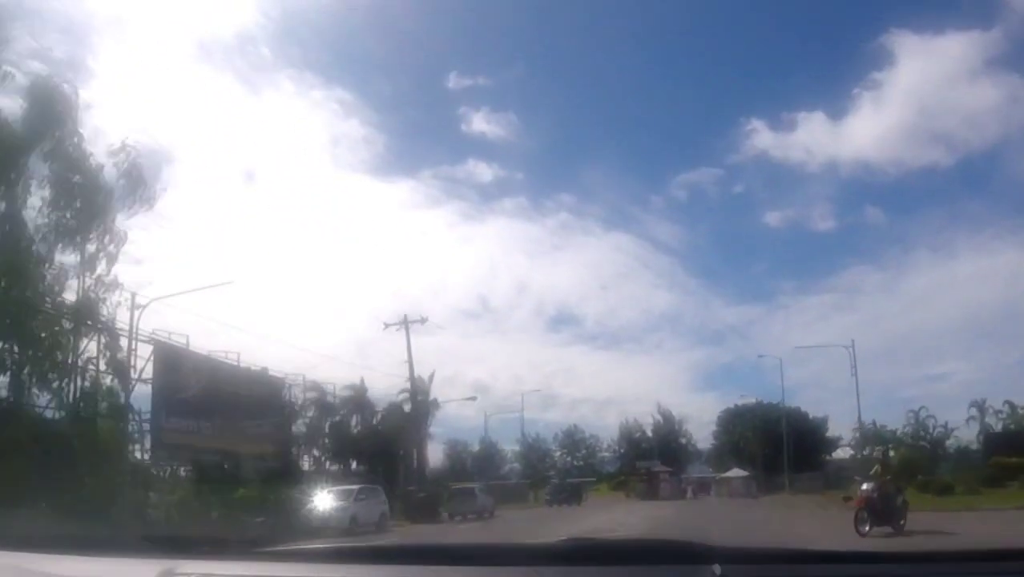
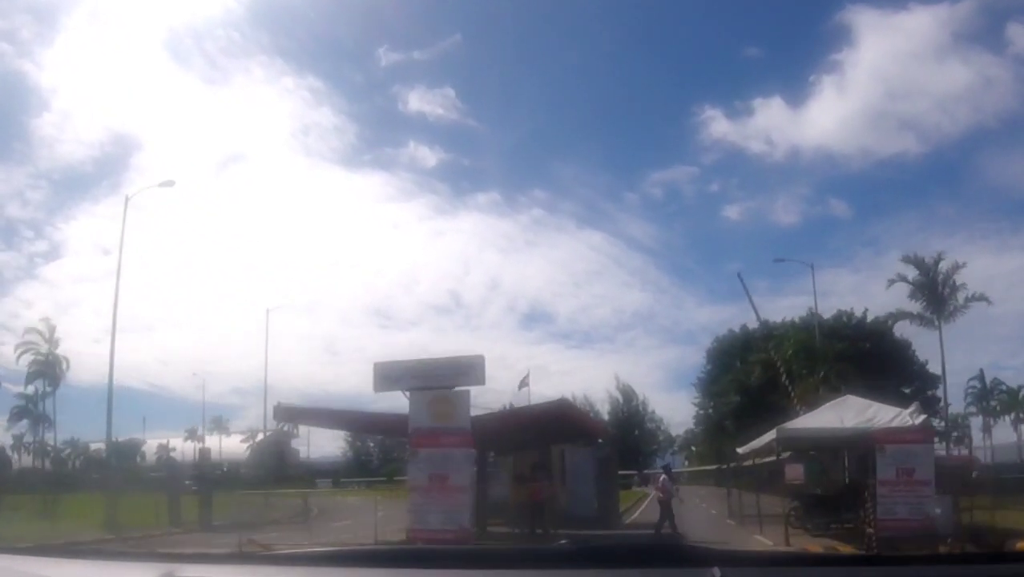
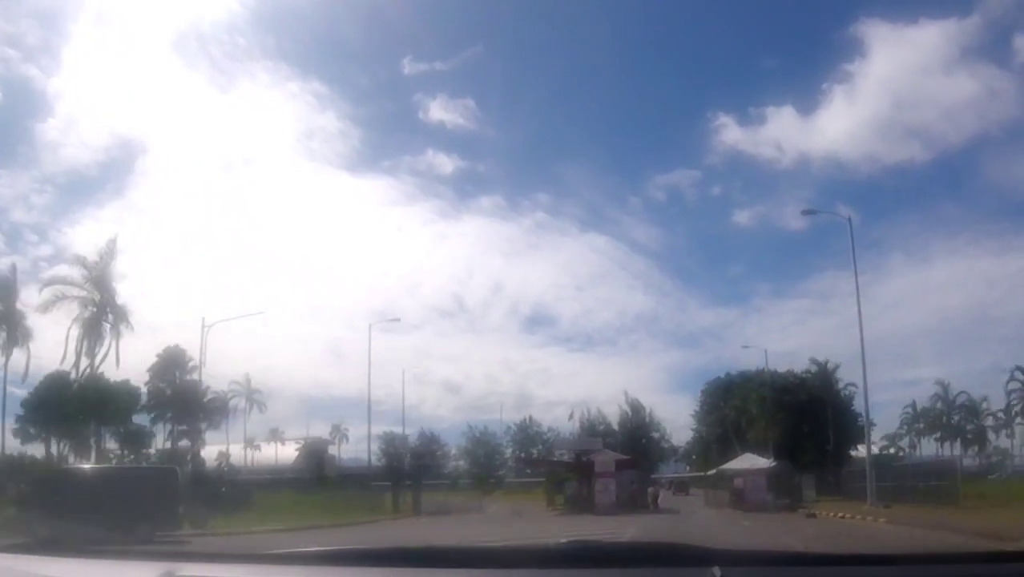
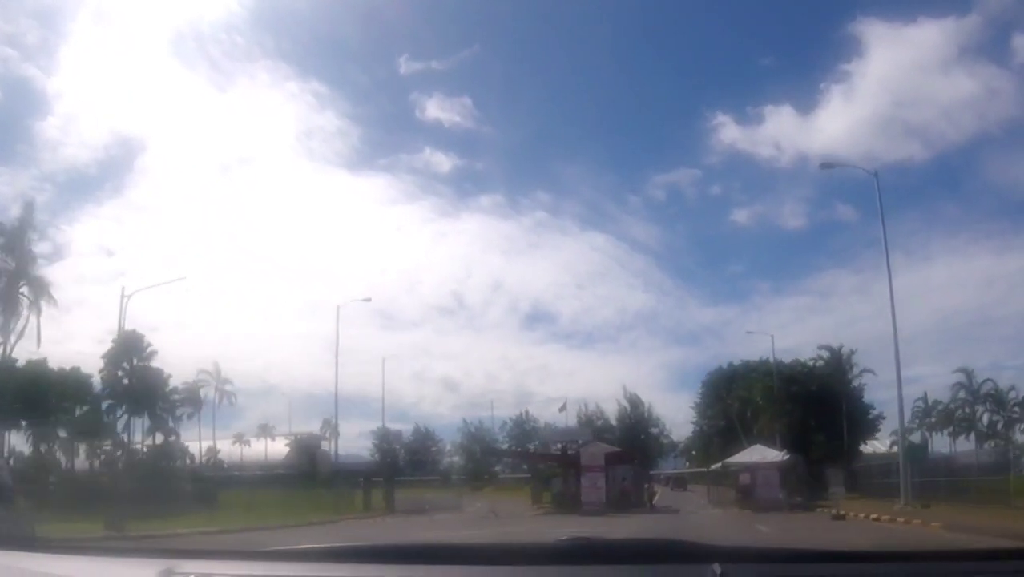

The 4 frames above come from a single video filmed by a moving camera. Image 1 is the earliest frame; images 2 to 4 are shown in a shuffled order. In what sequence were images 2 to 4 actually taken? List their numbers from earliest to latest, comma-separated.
3, 4, 2
